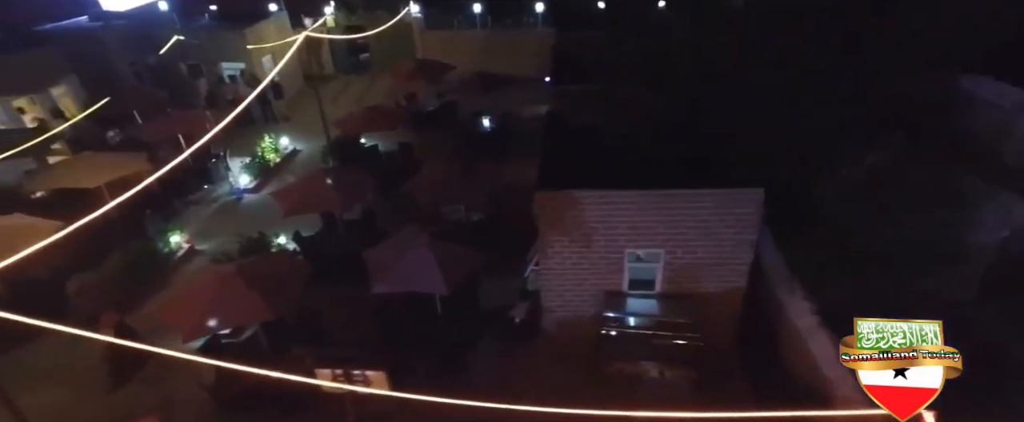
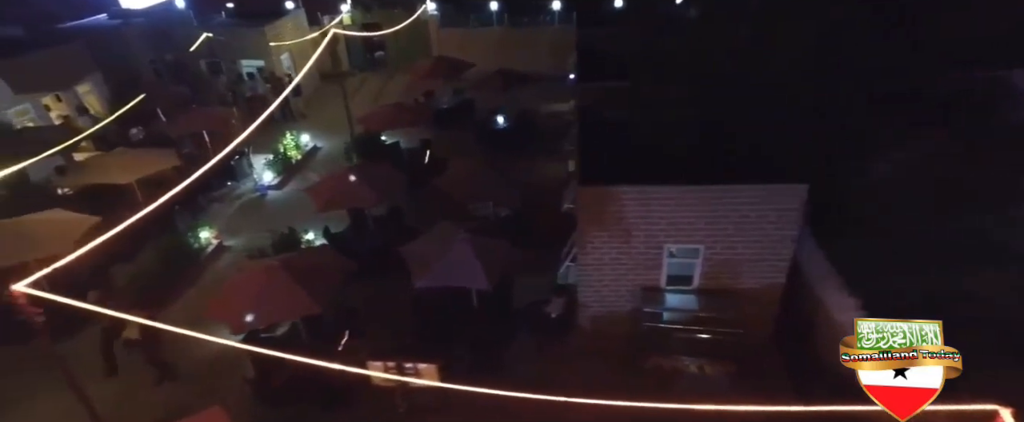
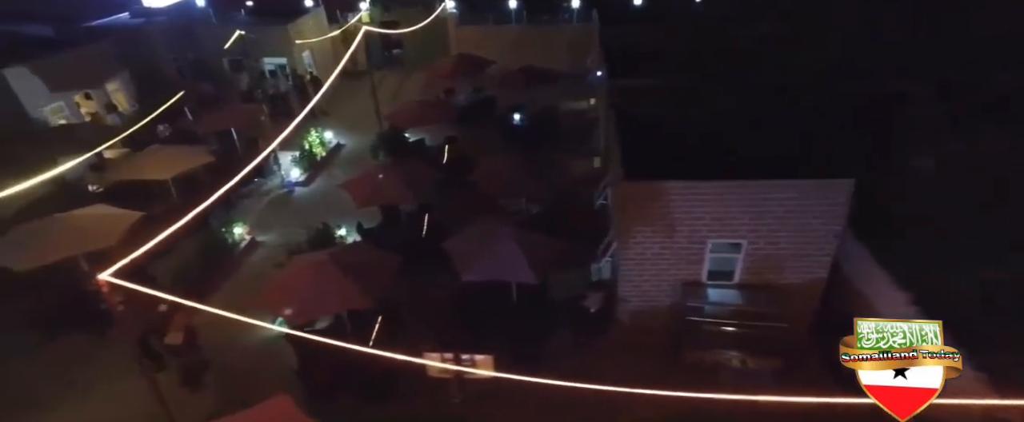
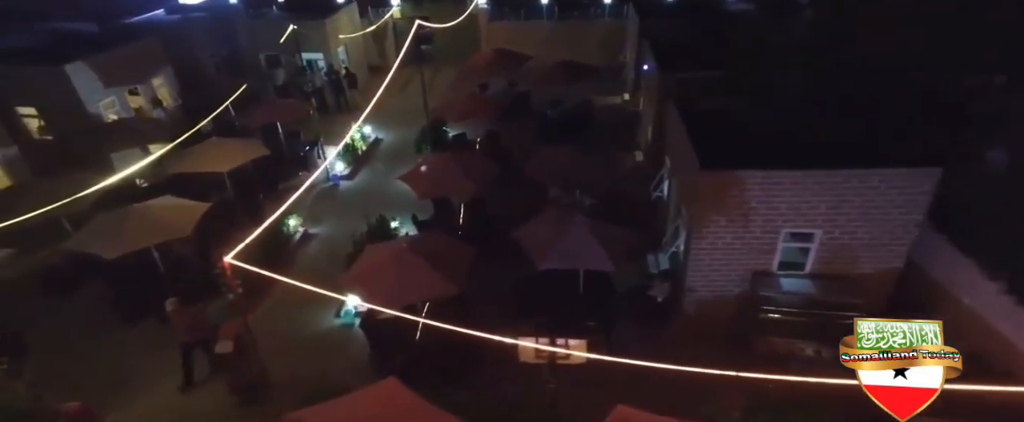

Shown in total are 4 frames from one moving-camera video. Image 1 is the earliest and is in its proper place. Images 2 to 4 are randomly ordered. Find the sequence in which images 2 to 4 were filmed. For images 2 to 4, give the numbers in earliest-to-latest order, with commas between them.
2, 3, 4
